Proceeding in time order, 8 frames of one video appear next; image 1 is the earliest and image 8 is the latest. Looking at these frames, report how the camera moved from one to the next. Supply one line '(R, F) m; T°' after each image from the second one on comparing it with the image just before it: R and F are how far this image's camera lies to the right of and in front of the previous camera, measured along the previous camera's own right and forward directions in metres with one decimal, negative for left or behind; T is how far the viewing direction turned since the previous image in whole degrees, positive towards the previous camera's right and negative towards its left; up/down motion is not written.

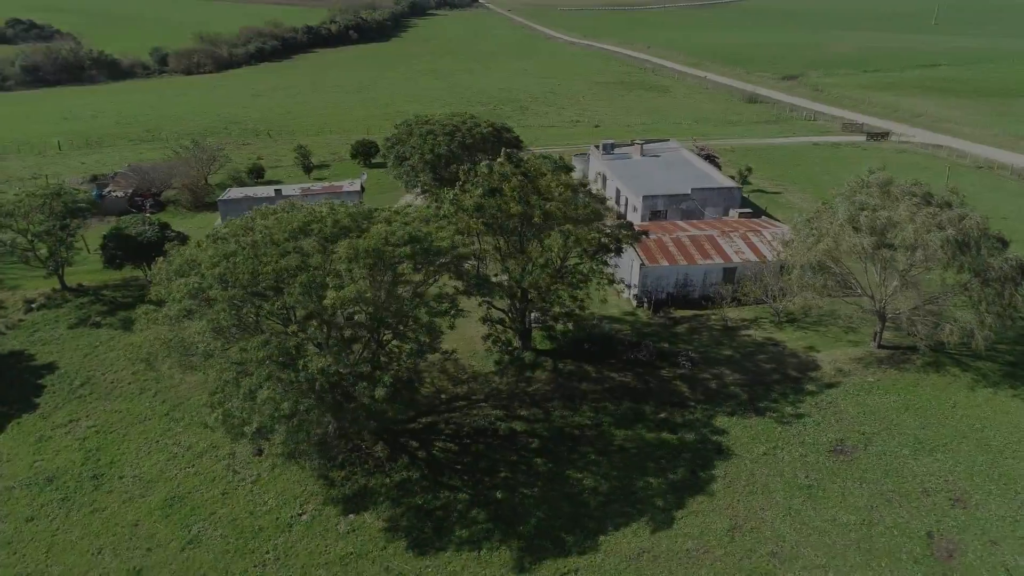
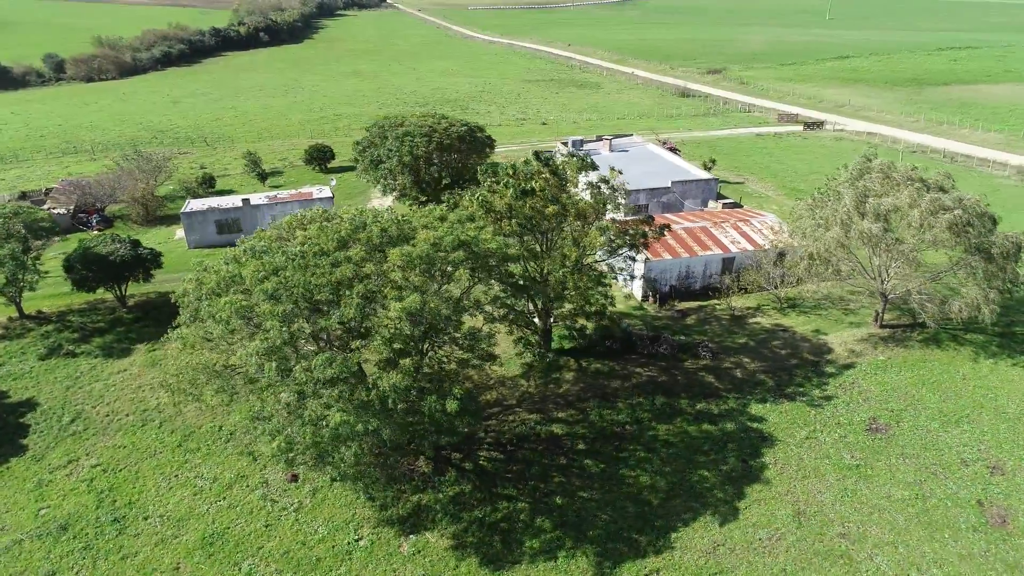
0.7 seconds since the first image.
(-3.8, +0.8) m; +7°
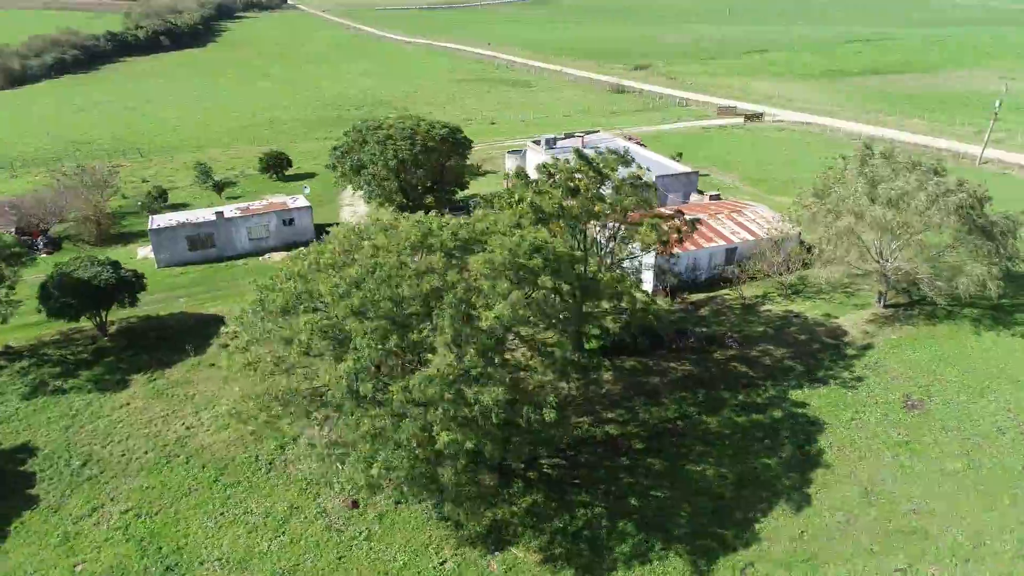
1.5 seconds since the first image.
(-4.3, +0.8) m; +7°
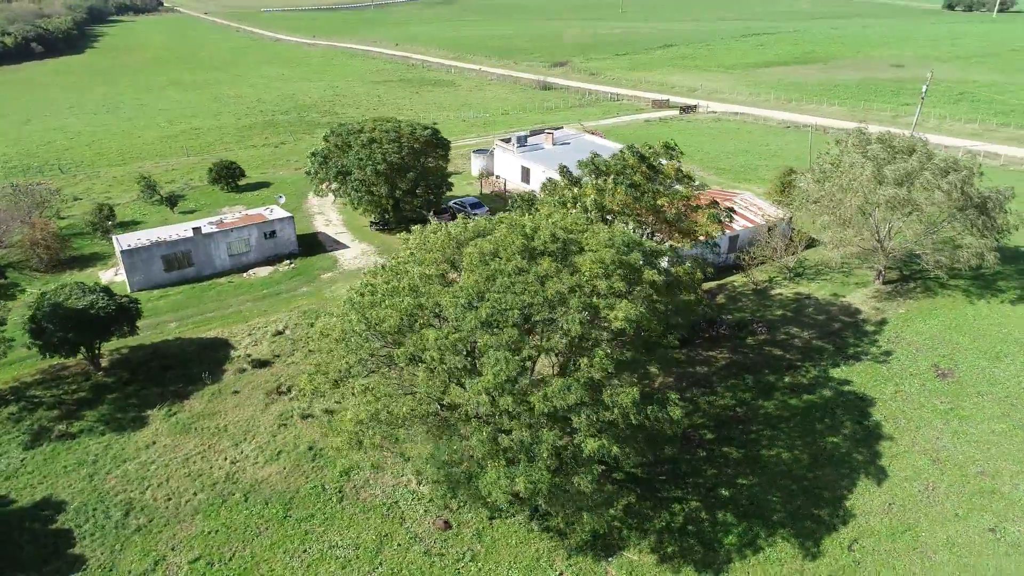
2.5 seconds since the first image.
(-5.1, +0.9) m; +8°
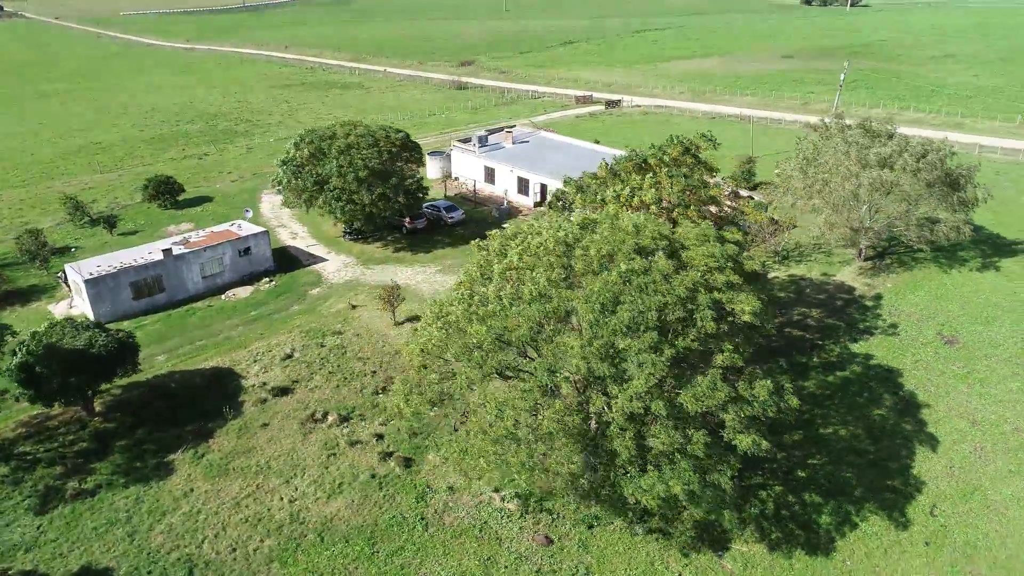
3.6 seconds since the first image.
(-5.2, +1.1) m; +9°
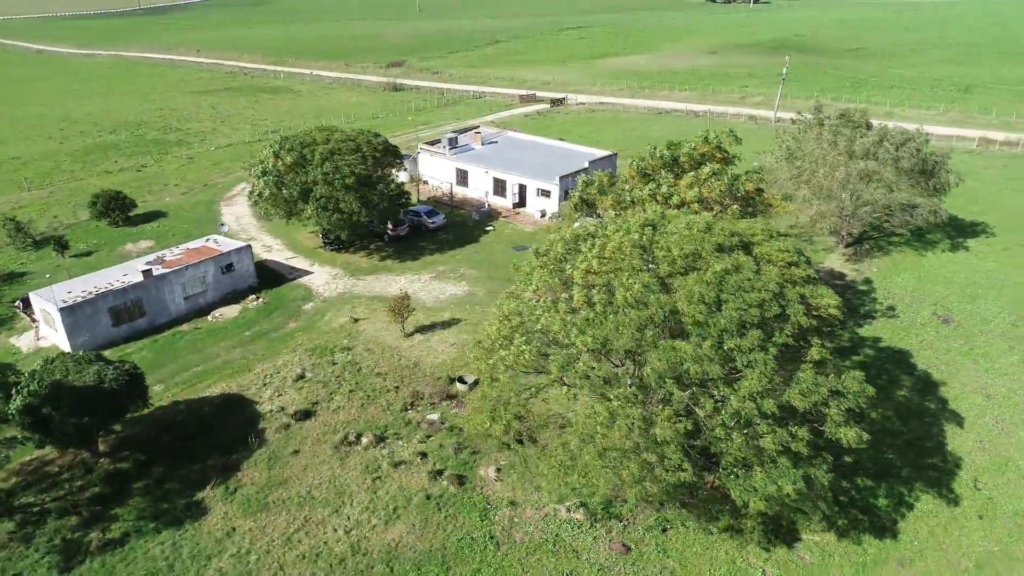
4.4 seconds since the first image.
(-3.7, +0.8) m; +6°
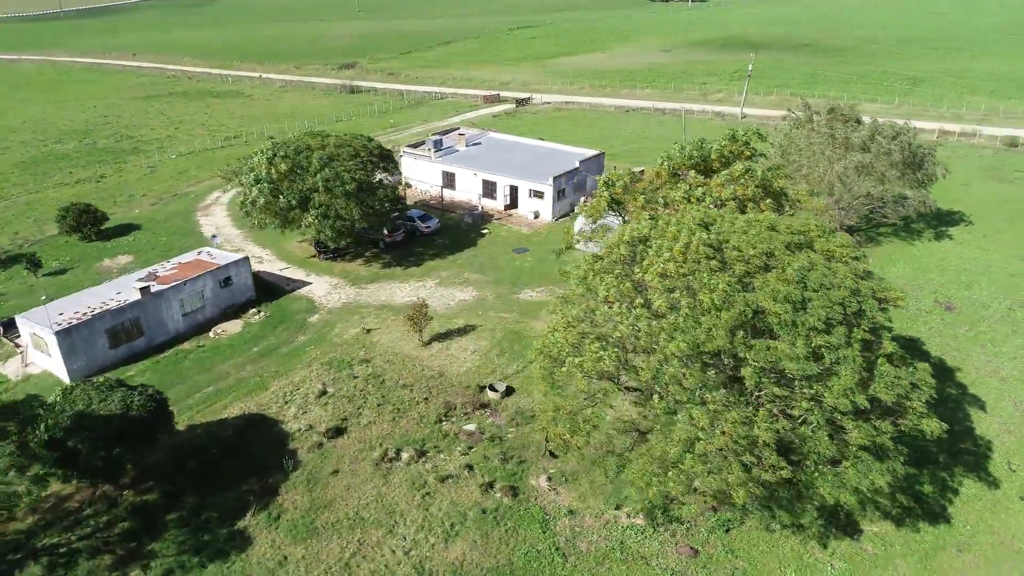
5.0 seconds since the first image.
(-2.9, +0.6) m; +4°
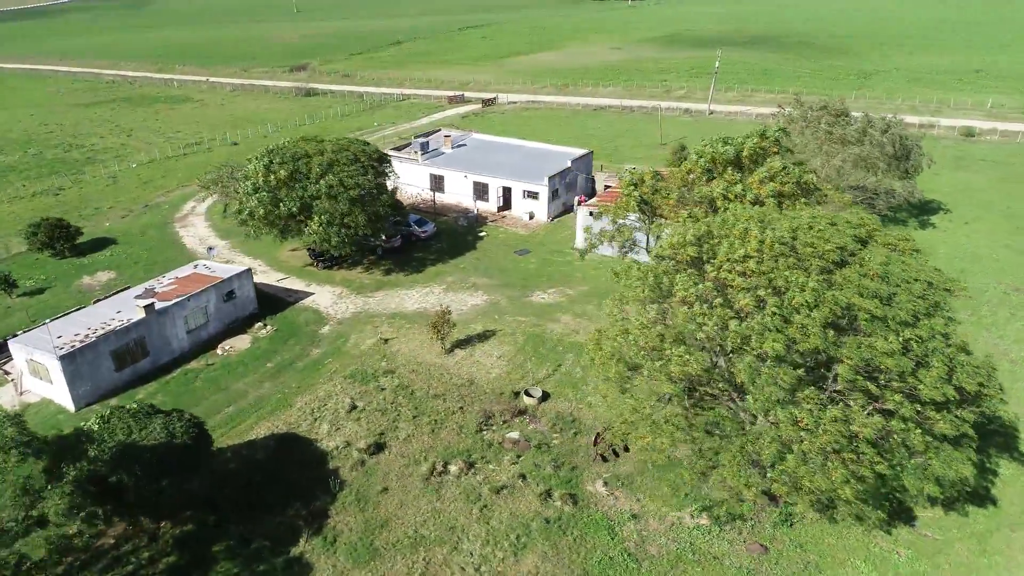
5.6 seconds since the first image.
(-3.0, +0.5) m; +5°
